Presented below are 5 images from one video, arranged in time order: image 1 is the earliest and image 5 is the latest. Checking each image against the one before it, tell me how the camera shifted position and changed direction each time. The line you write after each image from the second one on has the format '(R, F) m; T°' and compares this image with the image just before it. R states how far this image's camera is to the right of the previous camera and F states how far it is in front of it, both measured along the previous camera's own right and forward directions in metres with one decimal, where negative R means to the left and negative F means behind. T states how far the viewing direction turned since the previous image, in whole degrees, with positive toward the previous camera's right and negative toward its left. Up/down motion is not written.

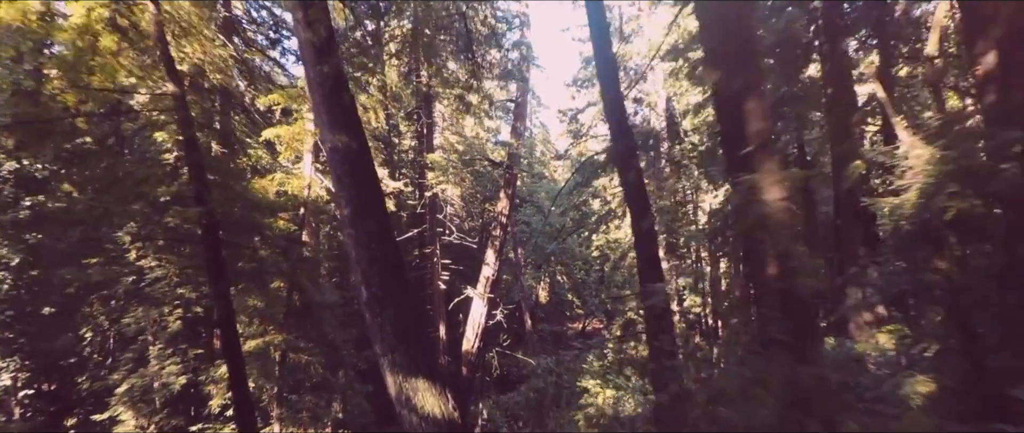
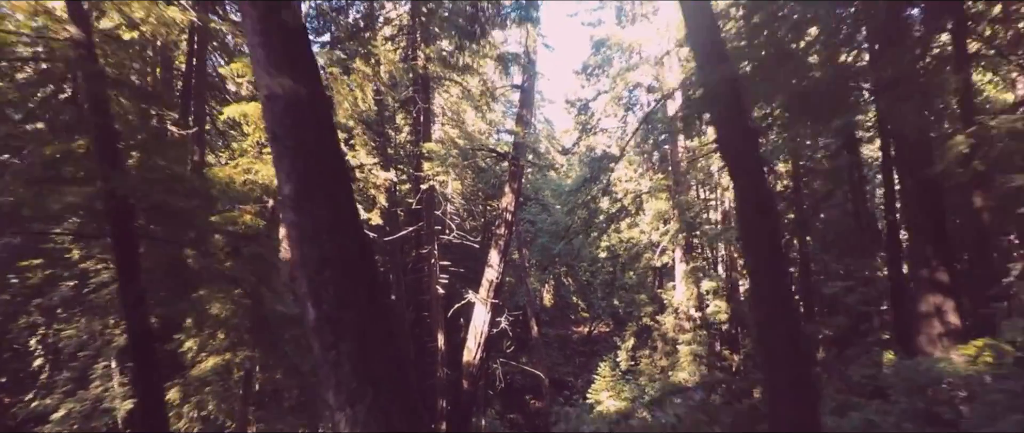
(-0.1, +1.4) m; 0°
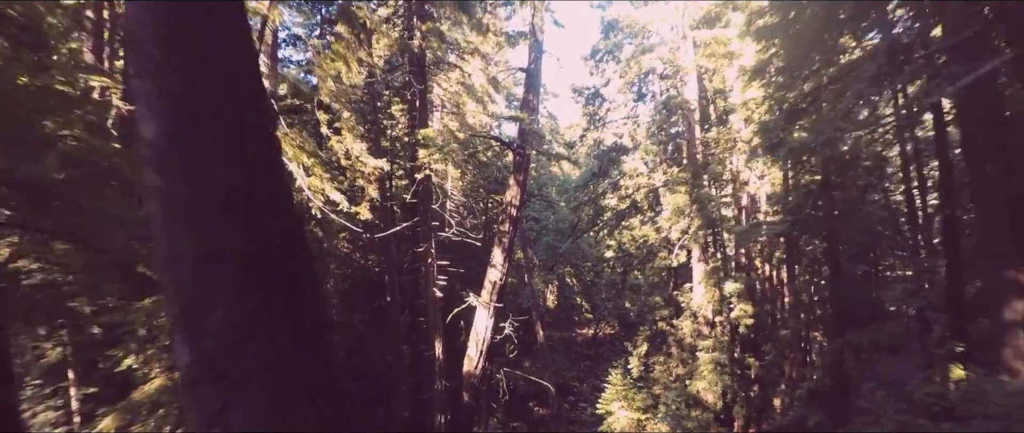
(-0.1, +1.2) m; 0°
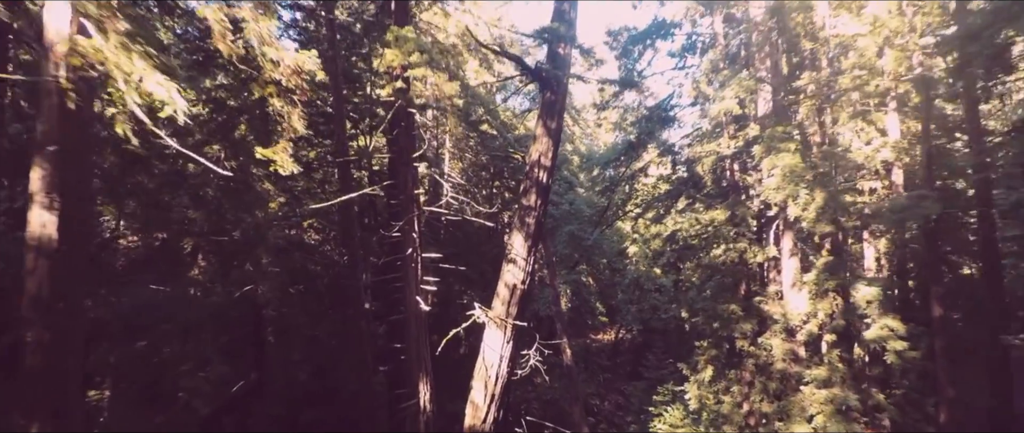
(-0.4, +4.2) m; 0°
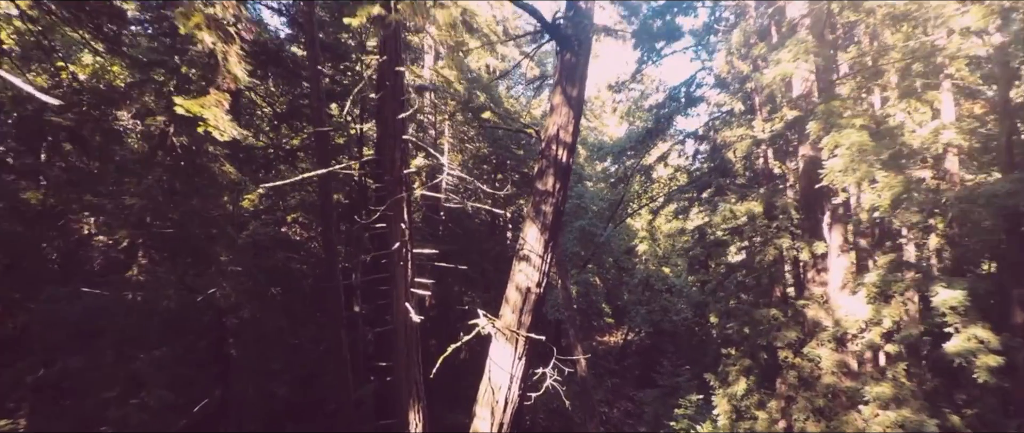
(-0.1, +1.4) m; 0°
